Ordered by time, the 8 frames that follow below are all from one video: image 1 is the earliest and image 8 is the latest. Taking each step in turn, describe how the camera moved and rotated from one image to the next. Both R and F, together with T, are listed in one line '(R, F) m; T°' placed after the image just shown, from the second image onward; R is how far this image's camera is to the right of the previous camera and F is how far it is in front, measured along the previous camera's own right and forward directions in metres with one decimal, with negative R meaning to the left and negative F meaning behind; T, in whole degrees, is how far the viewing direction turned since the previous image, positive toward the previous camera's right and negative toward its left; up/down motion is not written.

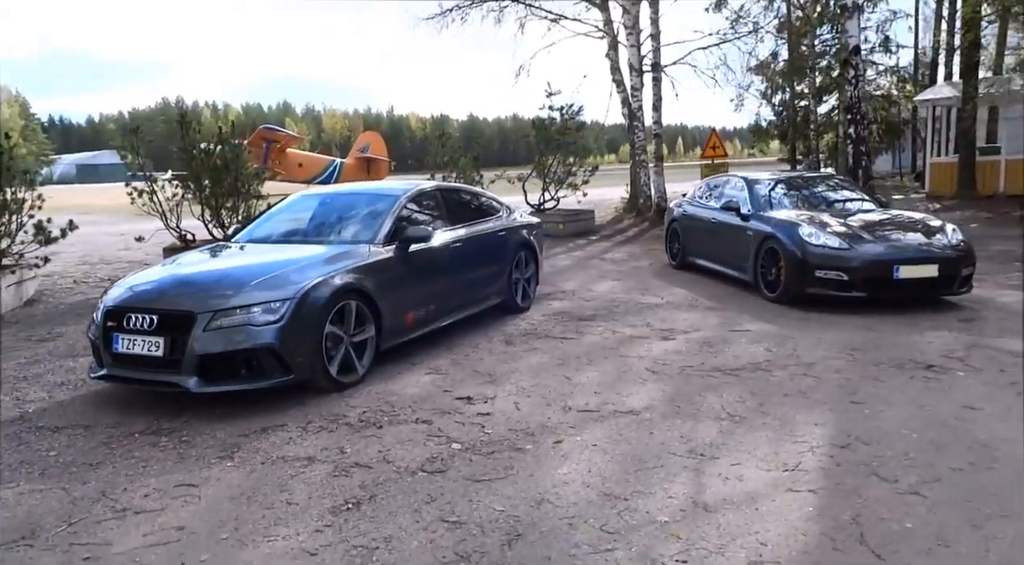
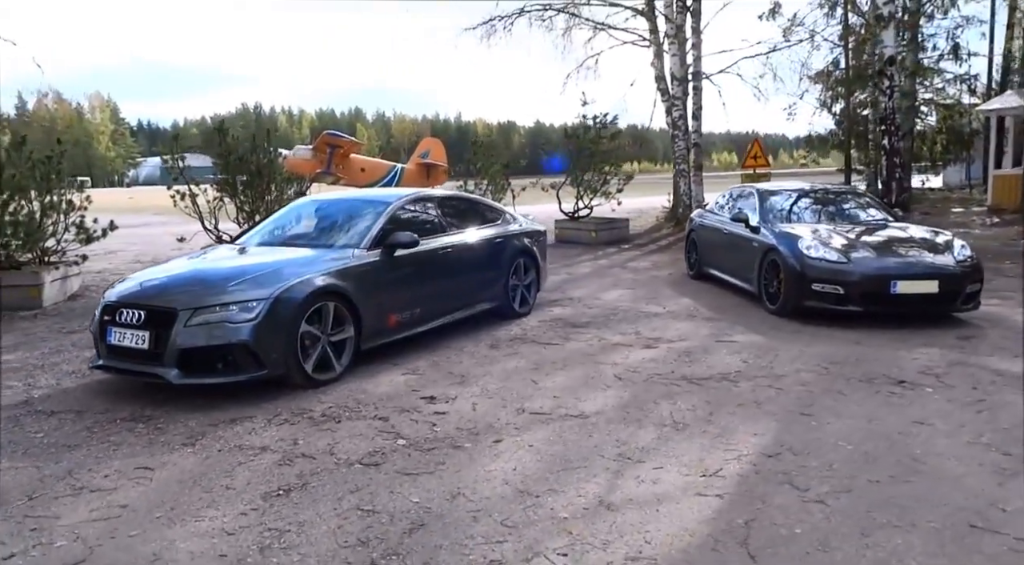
(+0.6, -0.1) m; -4°
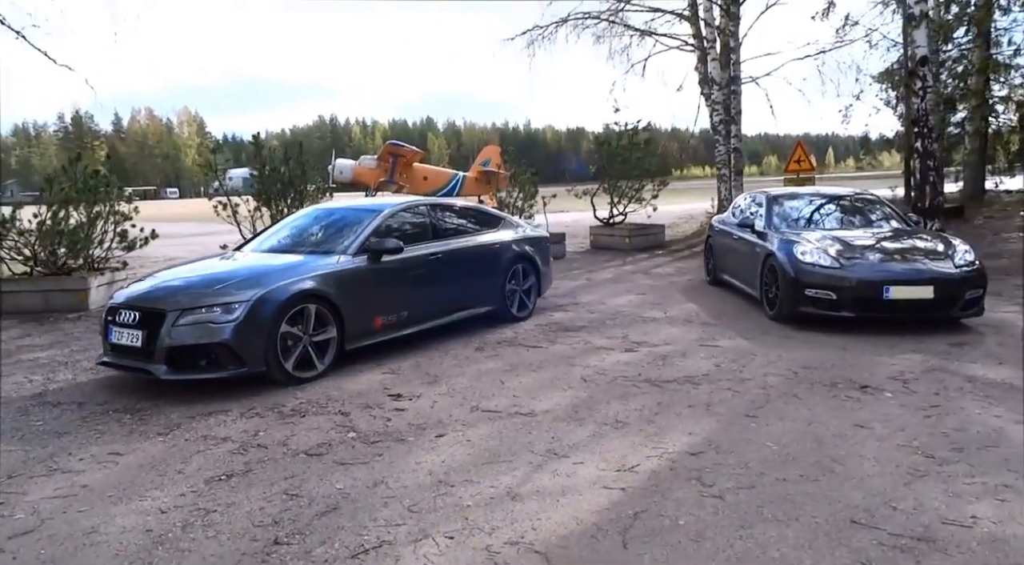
(+0.7, -0.2) m; -5°
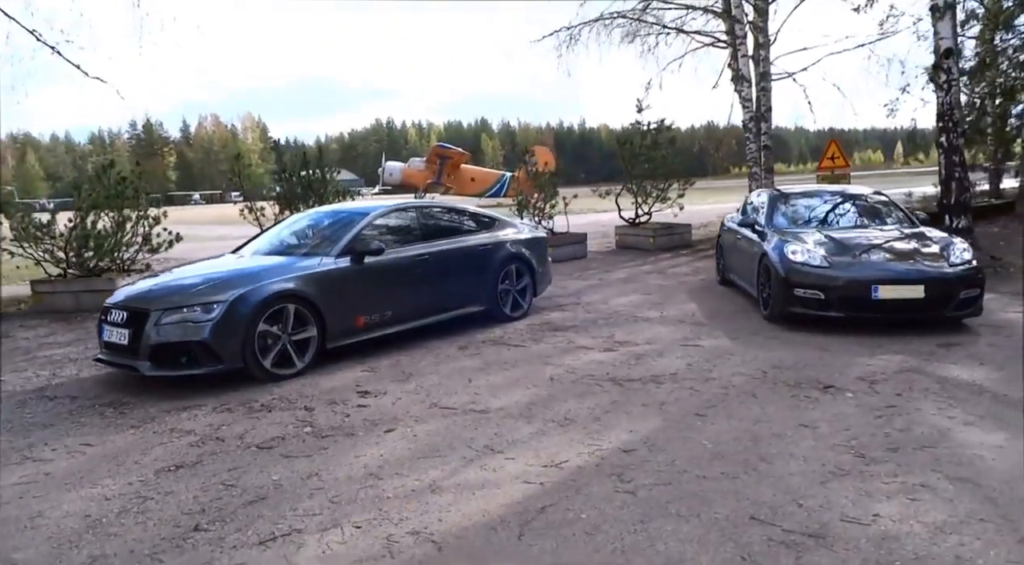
(+0.6, -0.1) m; -4°
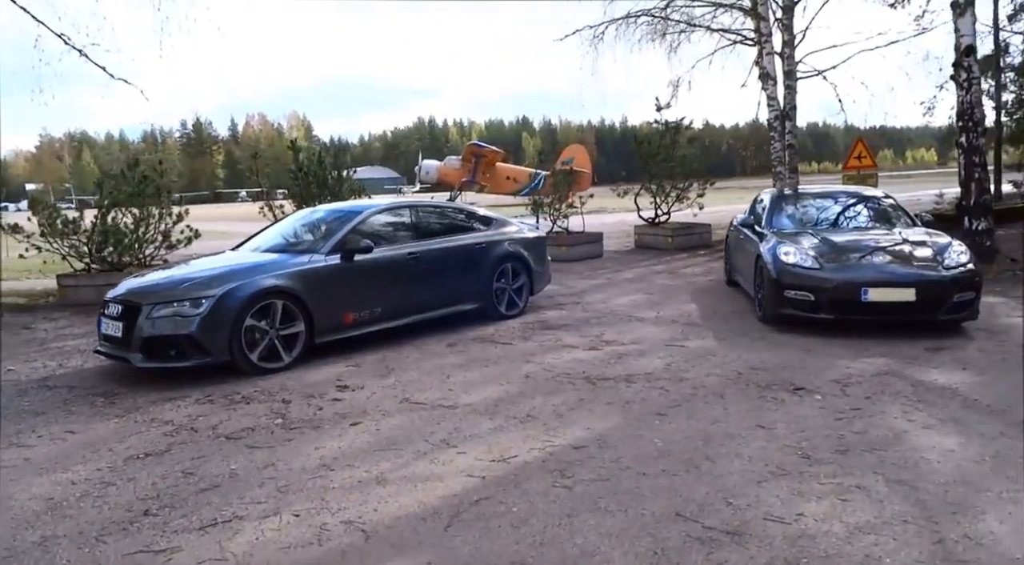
(+0.4, -0.1) m; -3°
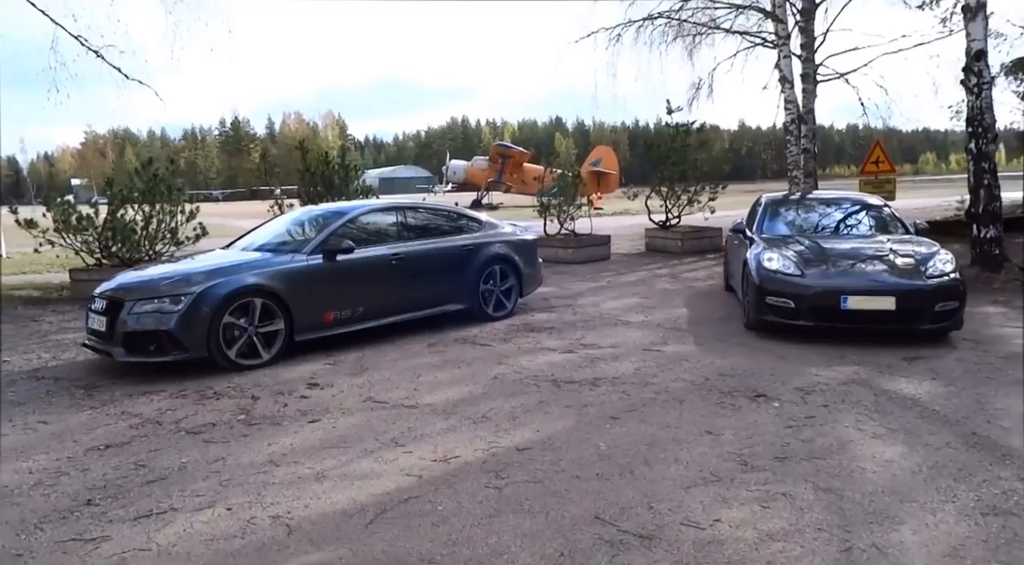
(+0.4, -0.1) m; -2°
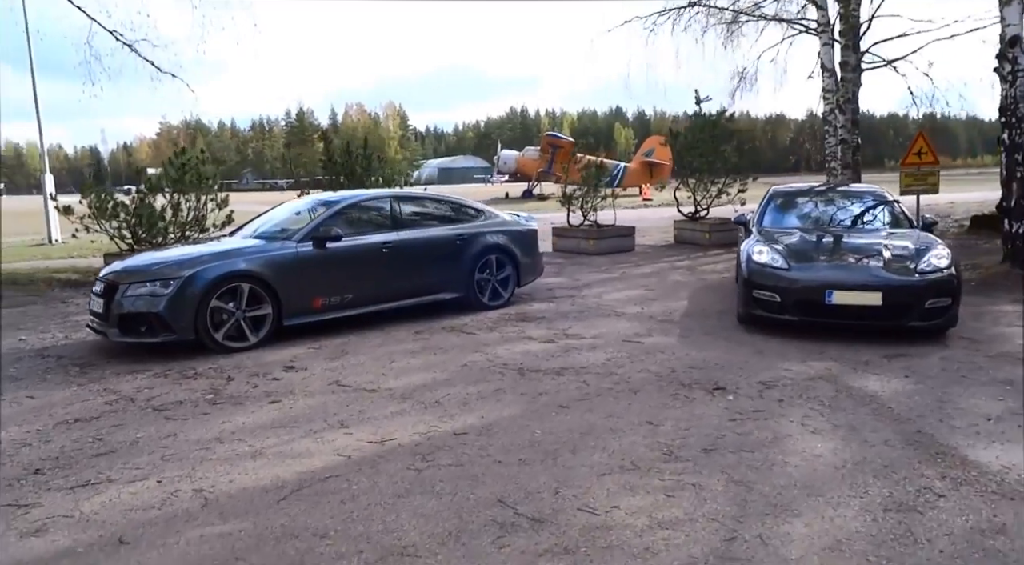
(+0.6, -0.1) m; -4°
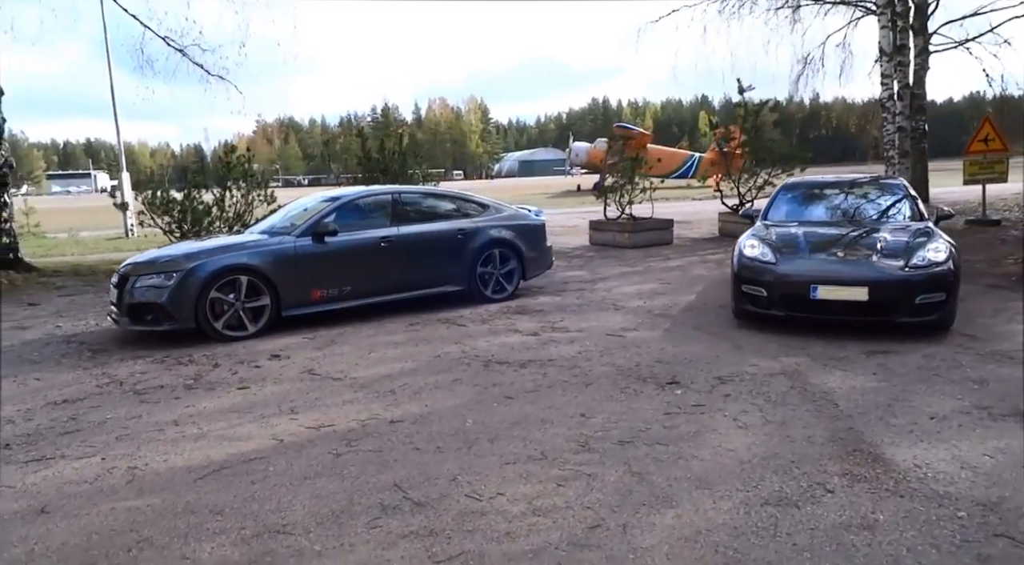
(+0.8, -0.1) m; -5°
